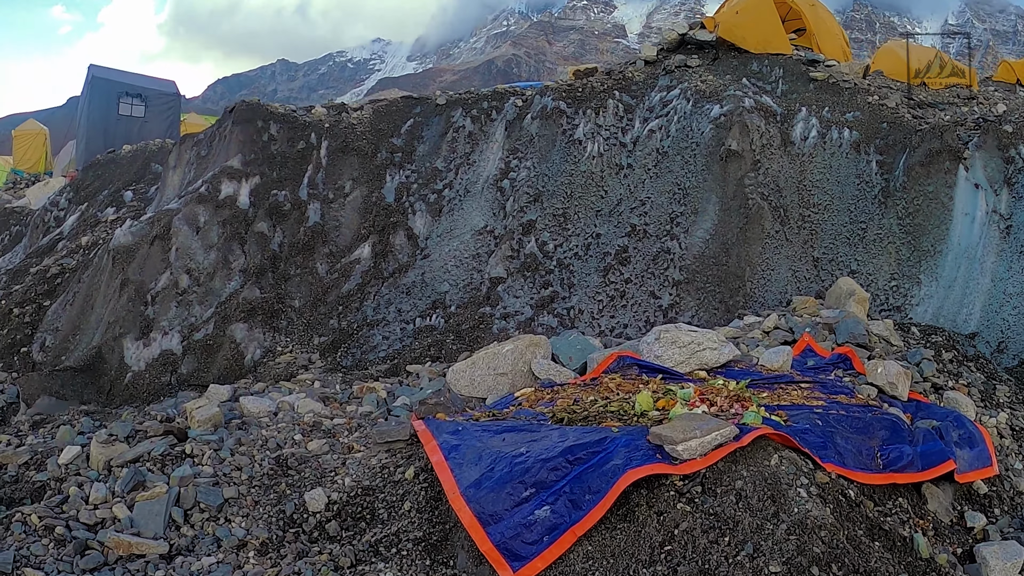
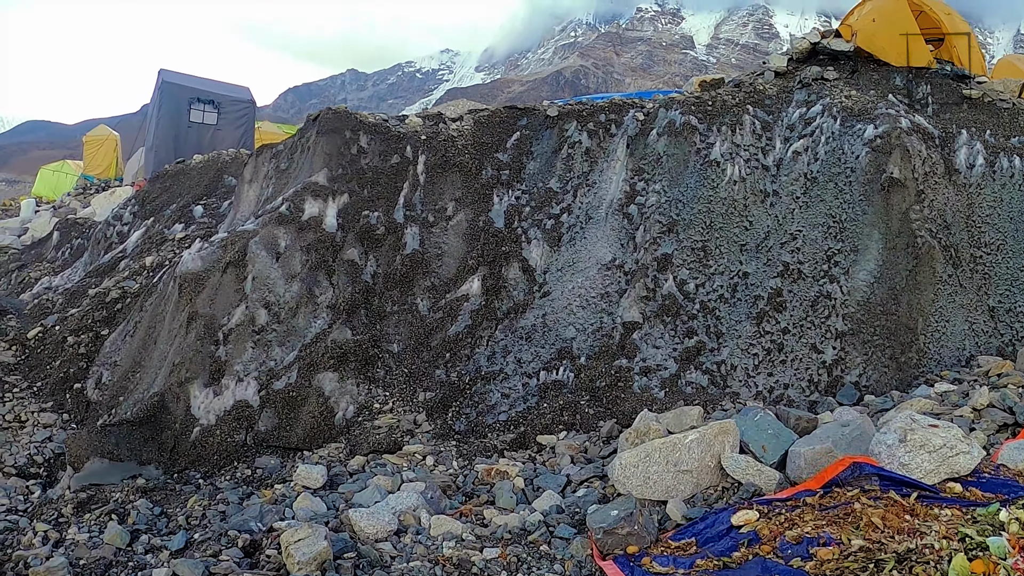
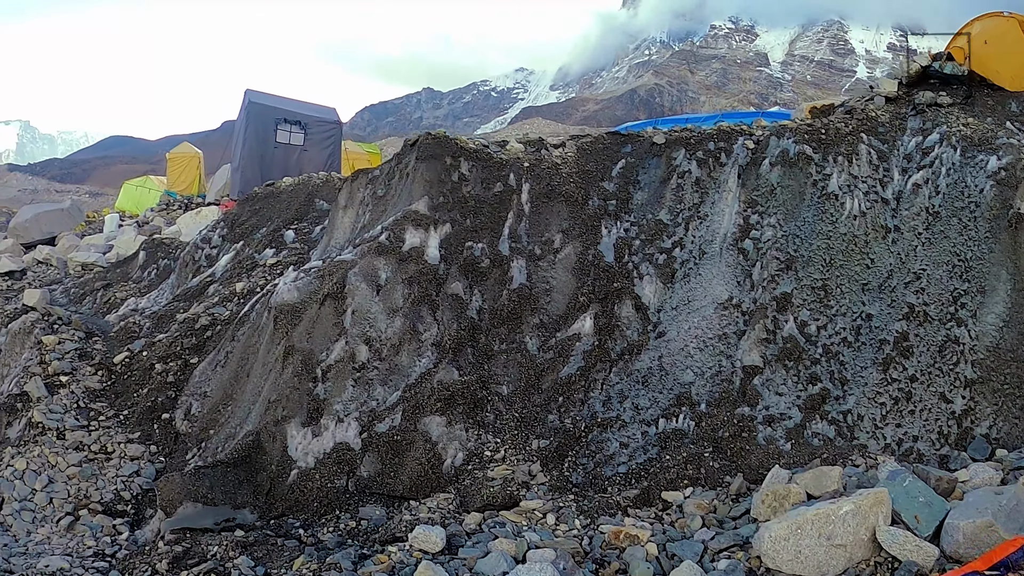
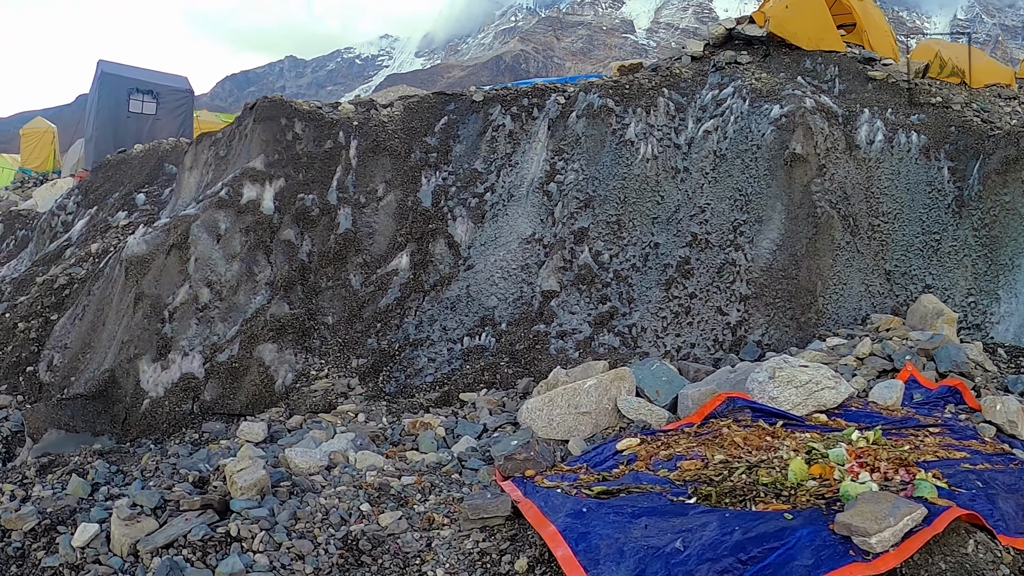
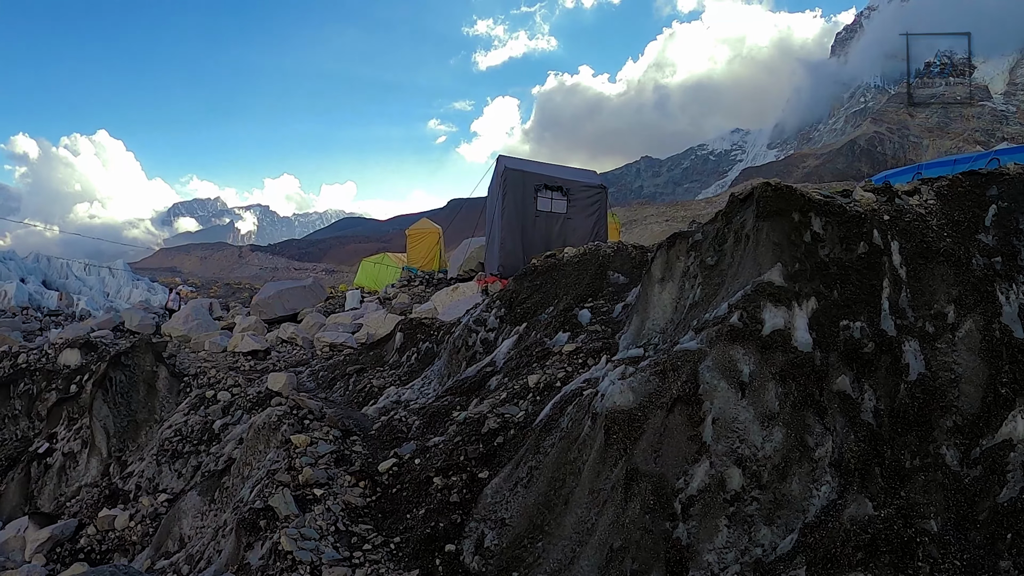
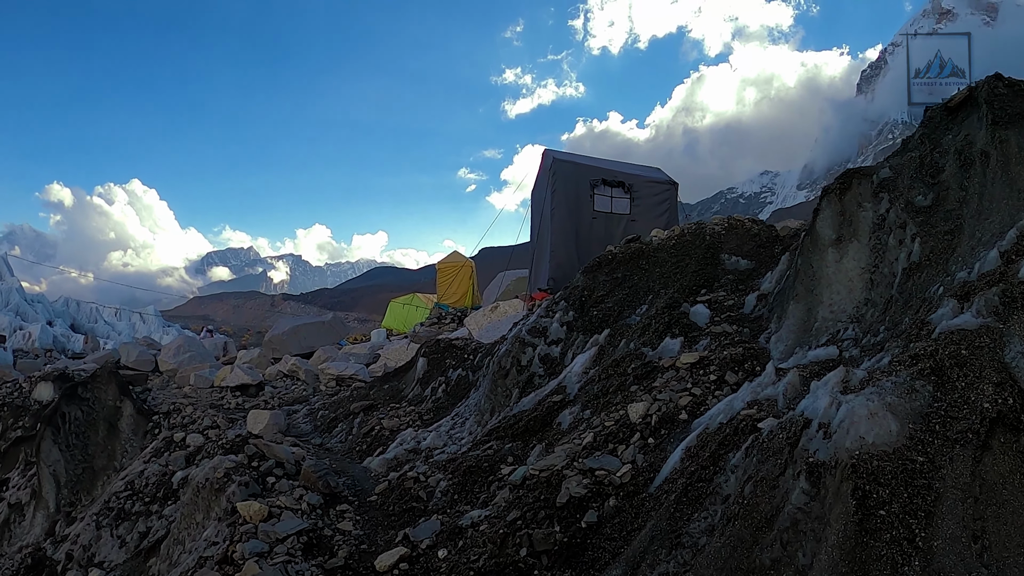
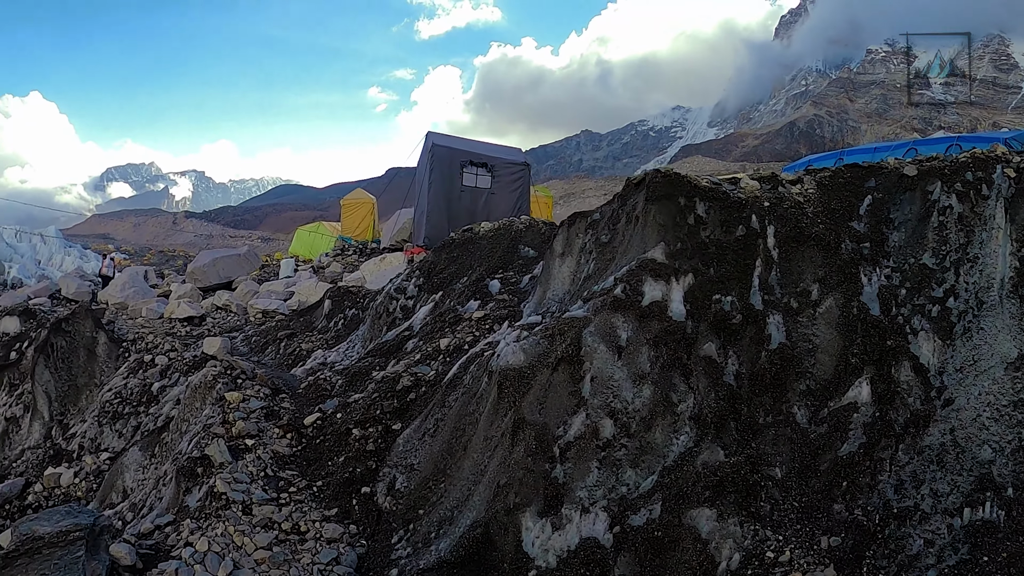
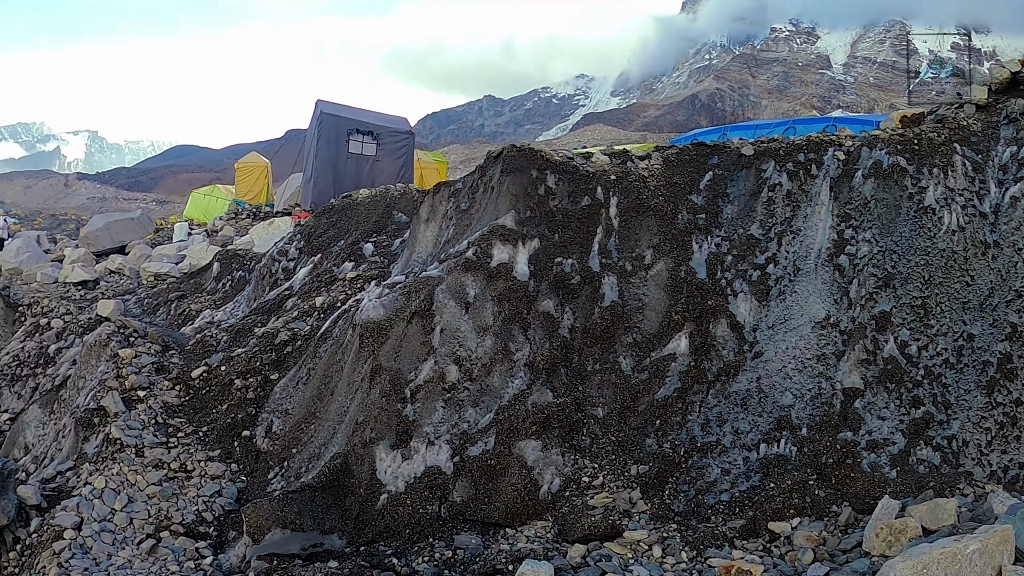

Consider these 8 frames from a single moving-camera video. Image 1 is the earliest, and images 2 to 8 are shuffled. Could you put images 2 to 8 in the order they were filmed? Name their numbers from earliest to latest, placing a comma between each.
4, 2, 3, 8, 7, 5, 6
